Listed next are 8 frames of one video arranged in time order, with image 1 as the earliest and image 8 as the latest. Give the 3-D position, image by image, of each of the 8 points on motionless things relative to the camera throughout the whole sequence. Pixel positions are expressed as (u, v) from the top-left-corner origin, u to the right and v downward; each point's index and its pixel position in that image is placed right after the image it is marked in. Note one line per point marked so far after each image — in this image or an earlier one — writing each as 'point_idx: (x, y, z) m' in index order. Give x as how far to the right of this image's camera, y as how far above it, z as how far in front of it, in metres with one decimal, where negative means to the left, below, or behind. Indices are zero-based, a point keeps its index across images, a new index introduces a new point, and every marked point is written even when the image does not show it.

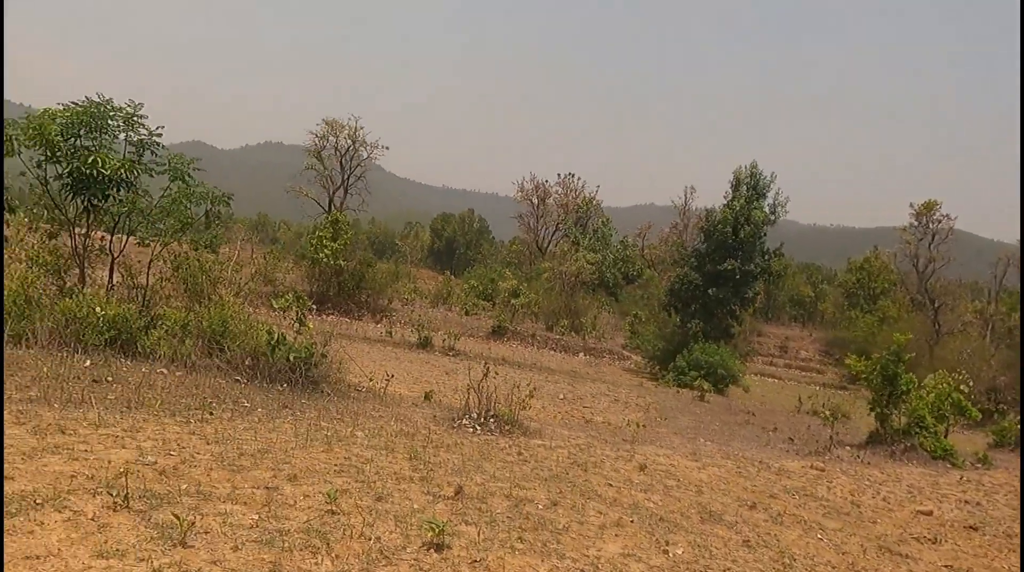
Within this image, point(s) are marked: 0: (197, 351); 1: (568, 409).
0: (-3.5, -0.7, +8.3) m
1: (+0.8, -1.8, +10.8) m
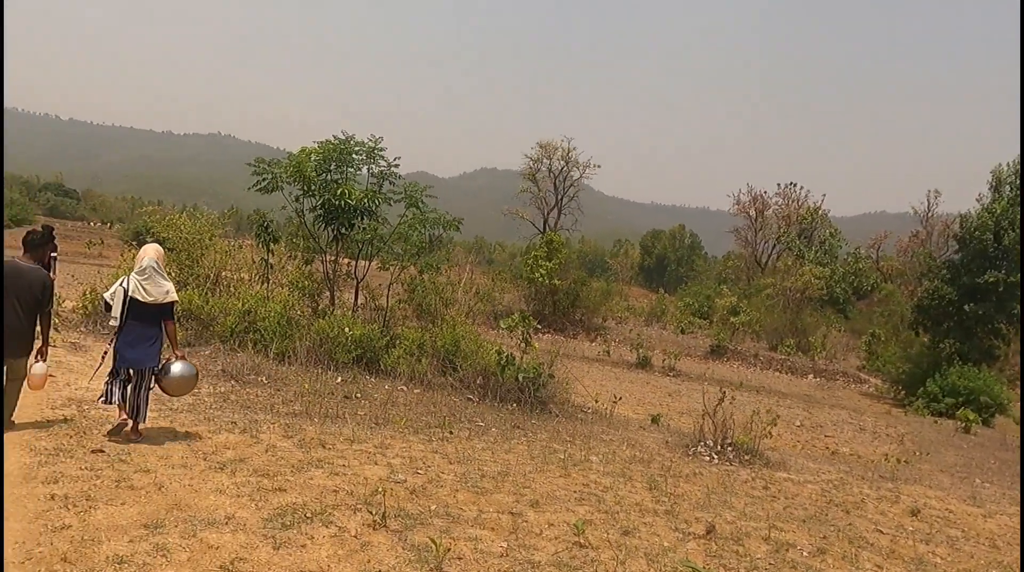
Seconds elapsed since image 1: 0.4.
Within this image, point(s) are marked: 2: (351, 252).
0: (-0.9, -1.0, +8.7) m
1: (+3.9, -2.0, +9.9) m
2: (-2.2, +0.5, +10.4) m
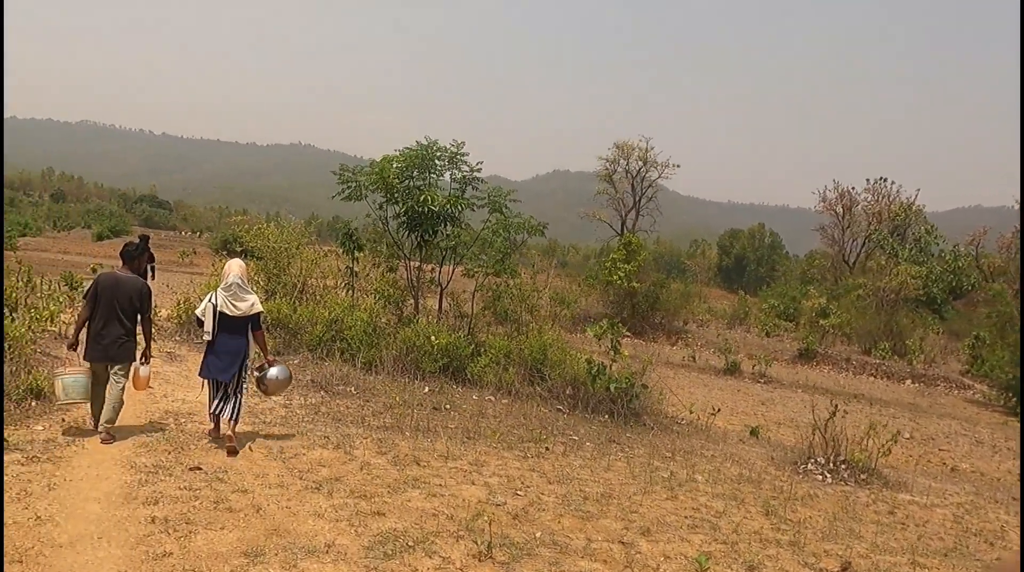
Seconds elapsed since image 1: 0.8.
0: (+0.1, -1.0, +8.4) m
1: (+5.0, -2.0, +9.2) m
2: (-1.1, +0.4, +10.3) m
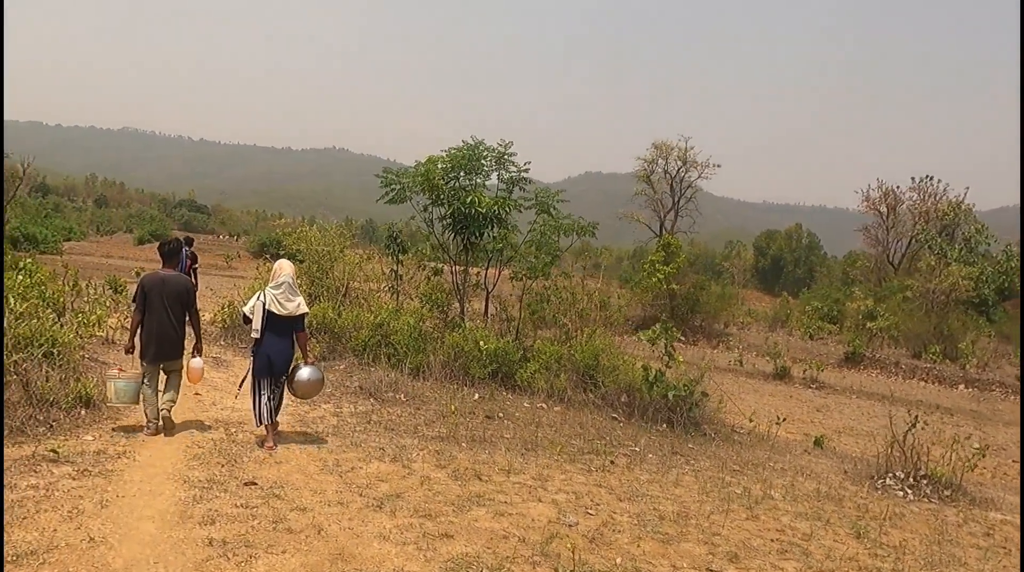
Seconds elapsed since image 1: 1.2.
0: (+0.6, -1.1, +8.2) m
1: (+5.6, -2.1, +8.7) m
2: (-0.4, +0.3, +10.1) m
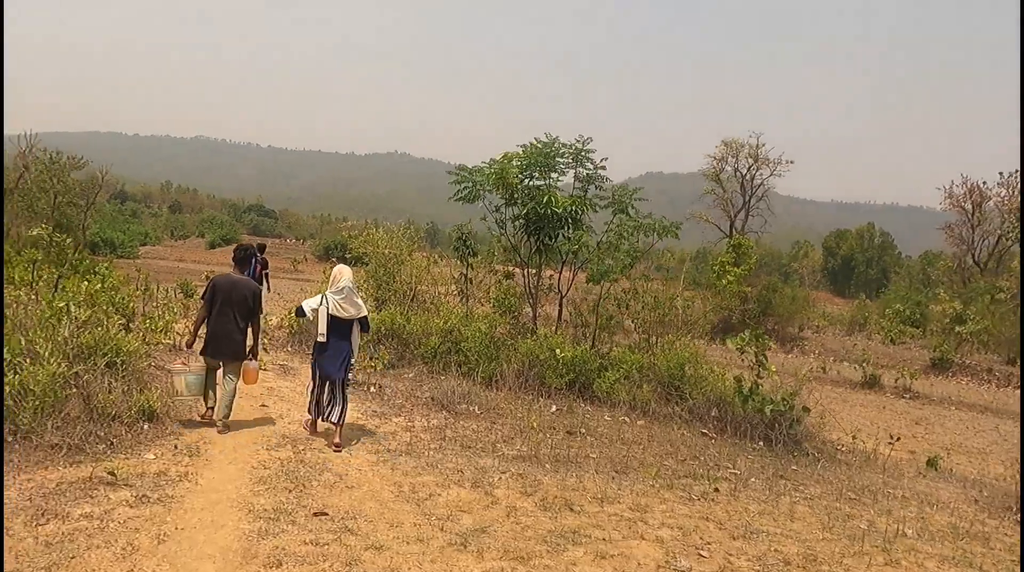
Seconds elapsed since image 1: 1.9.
0: (+1.4, -1.1, +7.6) m
1: (+6.4, -2.1, +7.7) m
2: (+0.5, +0.3, +9.6) m
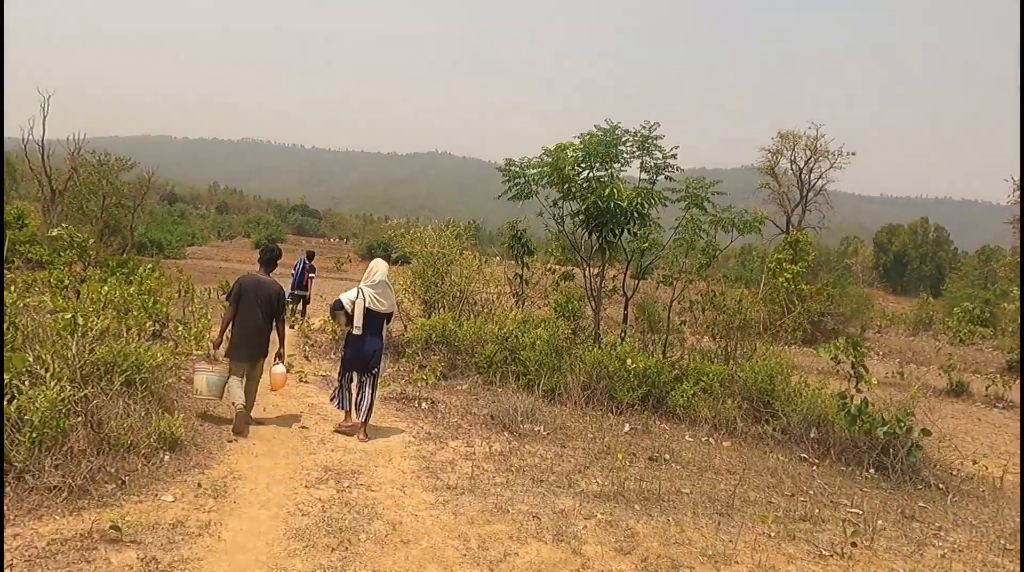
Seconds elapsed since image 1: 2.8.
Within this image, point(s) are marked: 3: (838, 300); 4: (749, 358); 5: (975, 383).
0: (+2.0, -1.1, +6.7) m
1: (+7.0, -2.1, +6.5) m
2: (+1.2, +0.3, +8.7) m
3: (+7.8, -0.3, +18.1) m
4: (+2.4, -0.7, +7.7) m
5: (+9.4, -2.0, +15.4) m
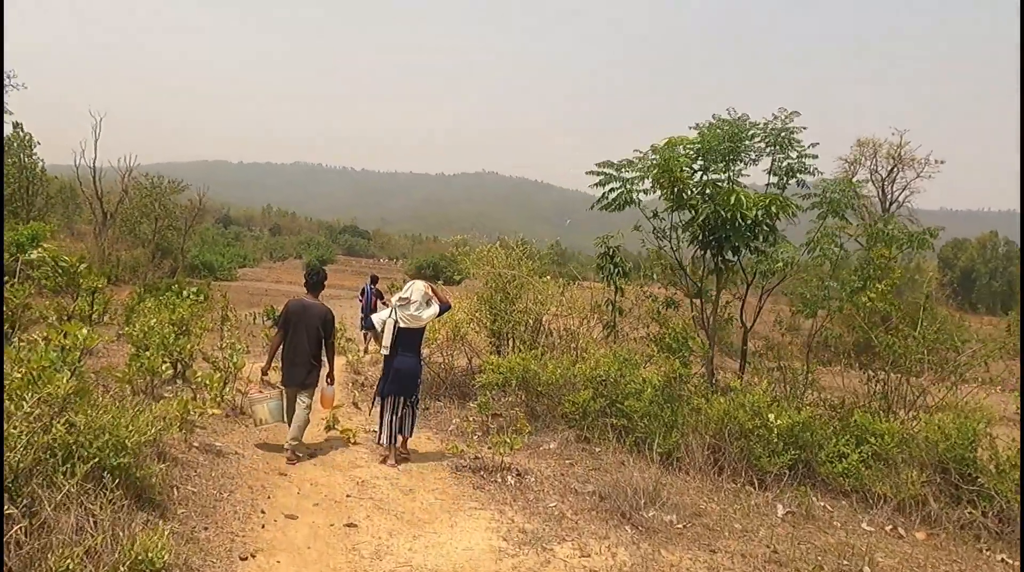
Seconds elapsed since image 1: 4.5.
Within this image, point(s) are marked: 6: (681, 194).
0: (+2.8, -1.4, +4.9) m
1: (+7.7, -2.3, +4.4) m
2: (+2.1, 0.0, +7.0) m
3: (+9.2, -0.8, +15.9) m
4: (+3.2, -1.0, +6.0) m
5: (+10.7, -2.4, +13.2) m
6: (+1.5, +0.8, +6.6) m
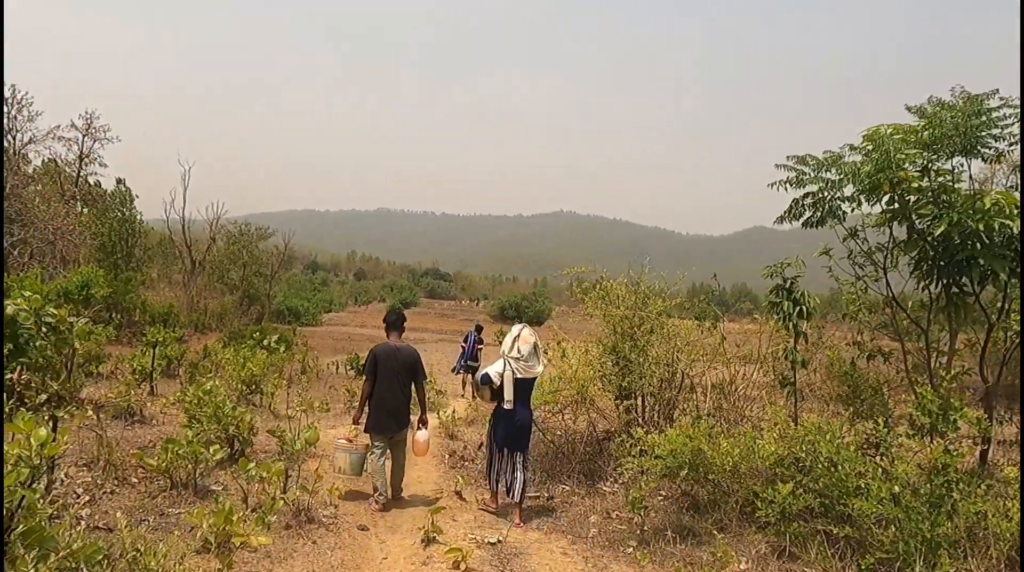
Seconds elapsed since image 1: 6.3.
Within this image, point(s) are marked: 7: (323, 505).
0: (+3.6, -1.5, +2.8) m
1: (+8.5, -2.3, +1.8) m
2: (+3.1, -0.3, +5.1) m
3: (+11.2, -1.3, +13.1) m
4: (+4.1, -1.2, +3.9) m
5: (+12.3, -2.7, +10.1) m
6: (+2.4, +0.5, +4.7) m
7: (-1.3, -1.3, +4.5) m
